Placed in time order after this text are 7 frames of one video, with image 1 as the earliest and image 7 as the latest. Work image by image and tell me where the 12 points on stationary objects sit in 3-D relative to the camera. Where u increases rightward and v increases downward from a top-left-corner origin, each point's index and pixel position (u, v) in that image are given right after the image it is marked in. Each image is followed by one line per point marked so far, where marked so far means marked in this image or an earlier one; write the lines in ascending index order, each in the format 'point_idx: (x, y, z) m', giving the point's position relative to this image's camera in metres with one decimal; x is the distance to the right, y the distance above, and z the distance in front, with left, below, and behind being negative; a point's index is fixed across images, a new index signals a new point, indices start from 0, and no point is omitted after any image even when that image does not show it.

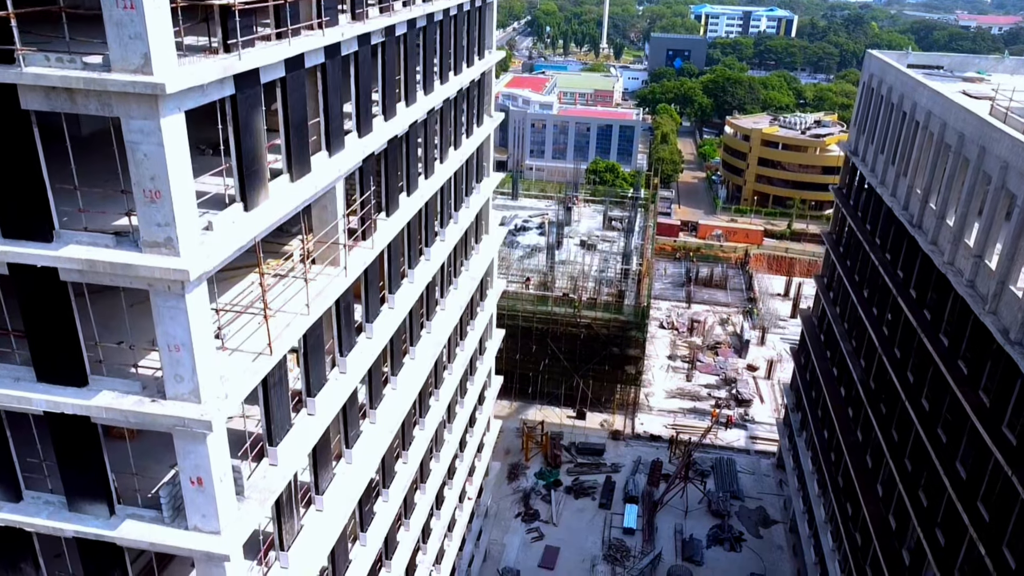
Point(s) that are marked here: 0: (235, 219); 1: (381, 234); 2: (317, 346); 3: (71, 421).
0: (-4.4, +1.1, +12.1) m
1: (-3.2, +1.3, +18.4) m
2: (-4.1, -1.2, +15.8) m
3: (-7.1, -2.1, +12.1) m
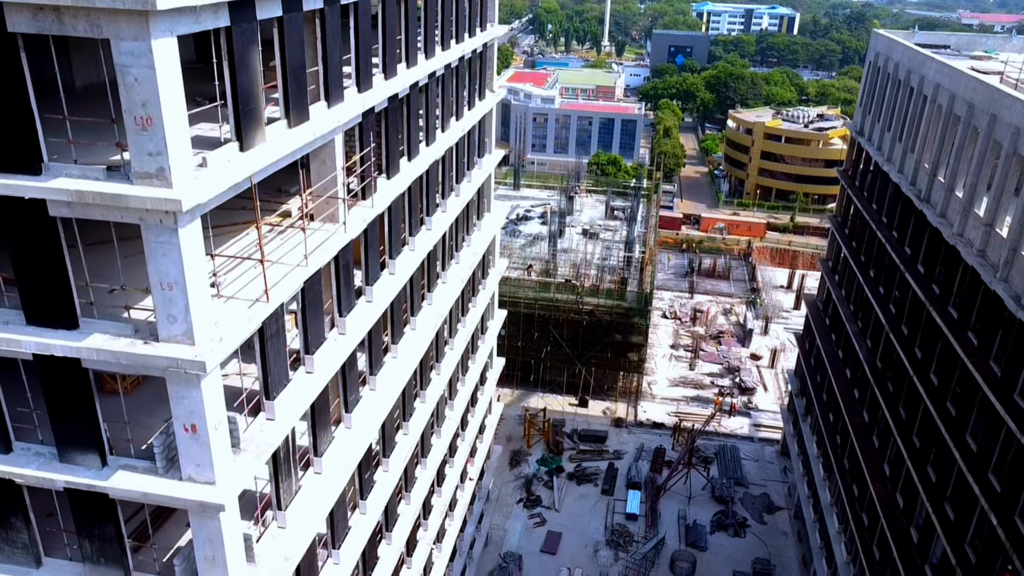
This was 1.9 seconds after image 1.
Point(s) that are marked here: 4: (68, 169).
0: (-4.4, +2.0, +11.7) m
1: (-3.1, +2.2, +18.0) m
2: (-4.0, -0.3, +15.5) m
3: (-7.0, -1.2, +11.8) m
4: (-6.2, +1.7, +10.6) m
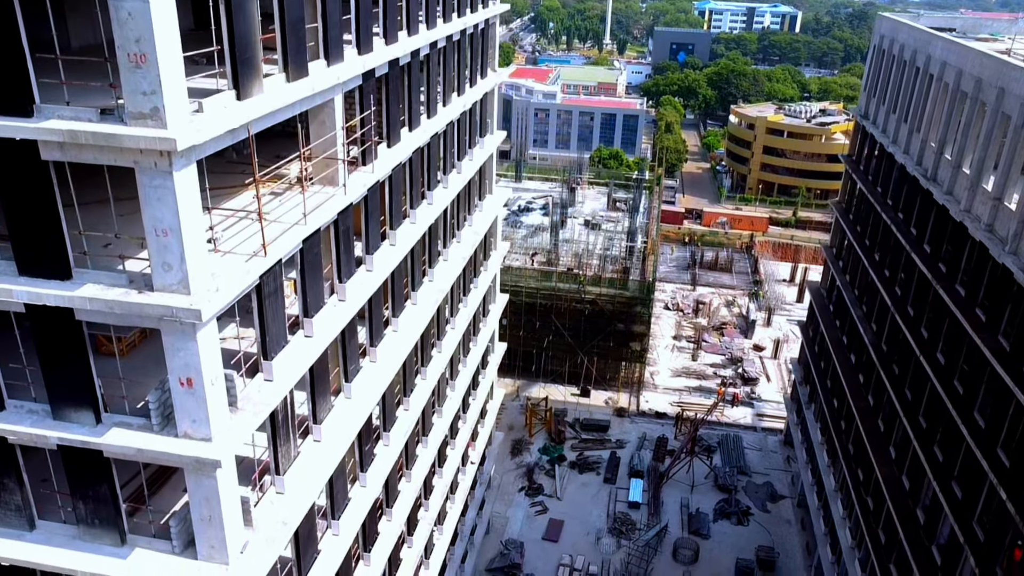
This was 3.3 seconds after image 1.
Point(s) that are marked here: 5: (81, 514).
0: (-4.3, +2.8, +11.5) m
1: (-3.0, +3.0, +17.7) m
2: (-4.0, +0.5, +15.2) m
3: (-7.0, -0.4, +11.5) m
4: (-6.2, +2.4, +10.4) m
5: (-7.4, -3.9, +13.0) m
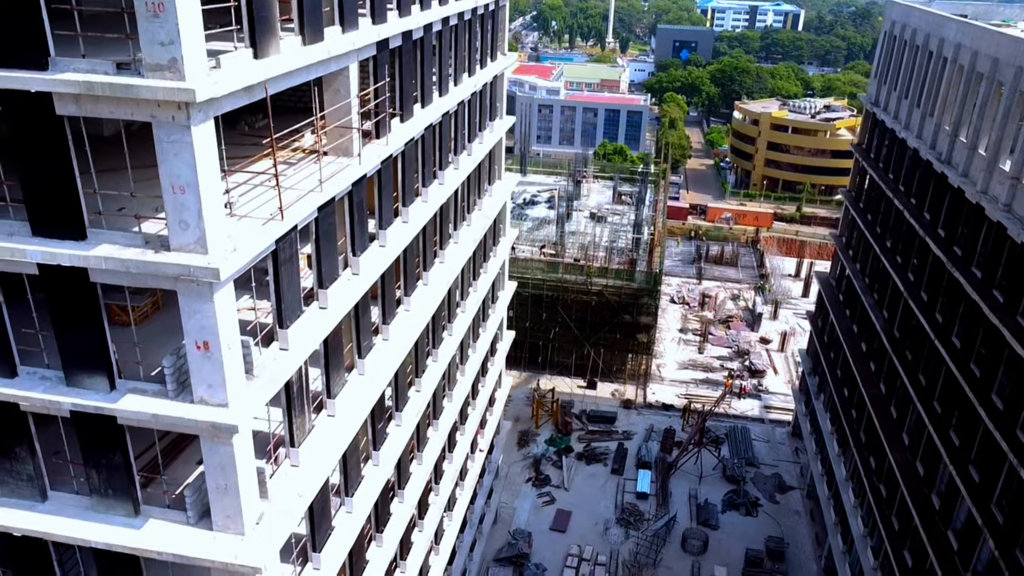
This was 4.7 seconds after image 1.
0: (-4.0, +3.3, +11.3) m
1: (-2.7, +3.5, +17.5) m
2: (-3.6, +1.0, +15.0) m
3: (-6.6, +0.2, +11.3) m
4: (-5.8, +3.0, +10.1) m
5: (-7.1, -3.3, +12.8) m
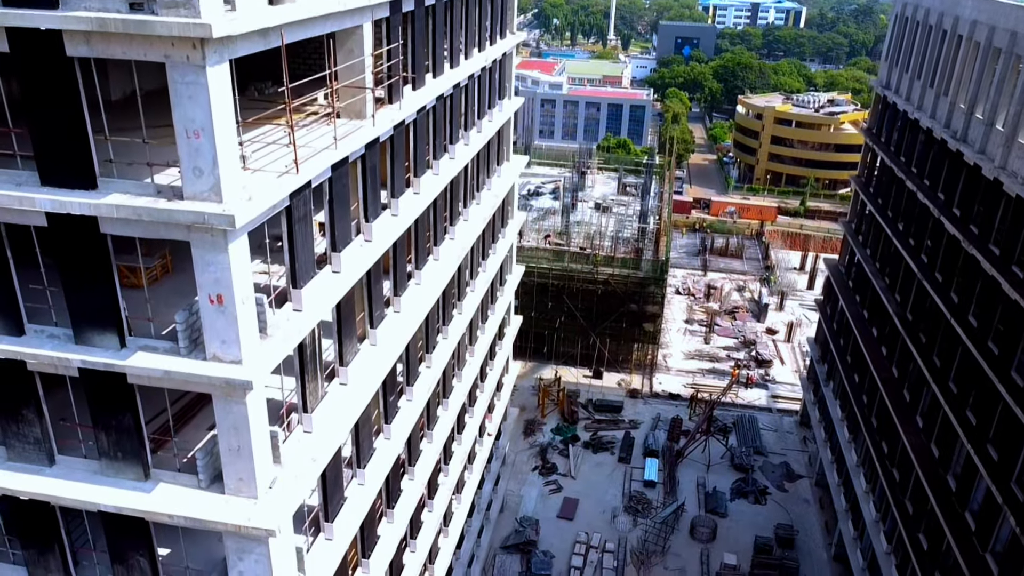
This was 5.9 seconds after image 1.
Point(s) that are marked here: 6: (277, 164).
0: (-3.6, +4.0, +10.9) m
1: (-2.3, +4.2, +17.2) m
2: (-3.3, +1.7, +14.7) m
3: (-6.3, +0.9, +11.0) m
4: (-5.5, +3.7, +9.8) m
5: (-6.7, -2.6, +12.5) m
6: (-3.8, +2.0, +12.4) m
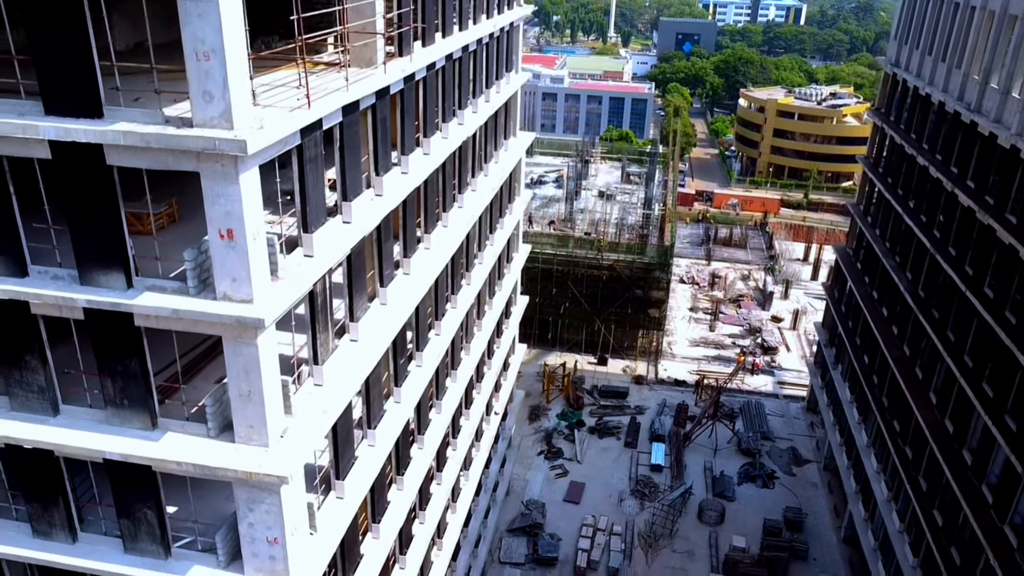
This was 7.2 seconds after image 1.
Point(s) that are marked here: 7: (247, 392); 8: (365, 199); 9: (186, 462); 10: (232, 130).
0: (-3.3, +5.0, +10.5) m
1: (-2.1, +5.2, +16.8) m
2: (-3.0, +2.7, +14.3) m
3: (-6.0, +1.8, +10.6) m
4: (-5.2, +4.6, +9.4) m
5: (-6.4, -1.7, +12.1) m
6: (-3.5, +2.9, +12.0) m
7: (-4.1, -1.6, +11.6) m
8: (-3.0, +1.8, +15.3) m
9: (-5.1, -2.7, +11.8) m
10: (-3.7, +2.1, +10.0) m
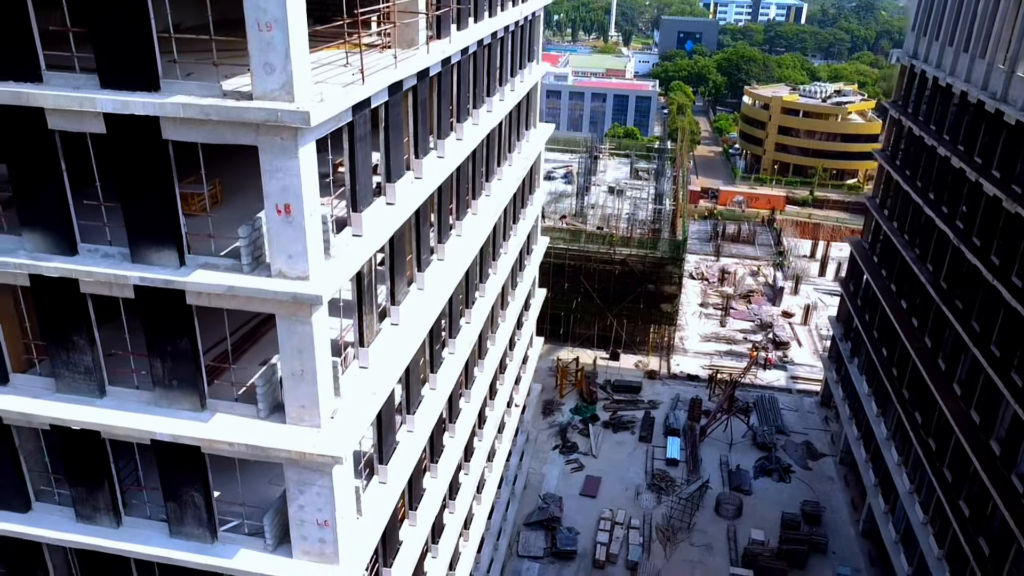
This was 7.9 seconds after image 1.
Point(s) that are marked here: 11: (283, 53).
0: (-2.5, +5.3, +10.4) m
1: (-1.2, +5.5, +16.7) m
2: (-2.1, +3.0, +14.1) m
3: (-5.2, +2.1, +10.4) m
4: (-4.4, +4.9, +9.3) m
5: (-5.6, -1.4, +11.9) m
6: (-2.7, +3.3, +11.8) m
7: (-3.2, -1.3, +11.5) m
8: (-2.1, +2.1, +15.1) m
9: (-4.2, -2.4, +11.7) m
10: (-2.8, +2.4, +9.9) m
11: (-2.9, +3.0, +9.7) m
